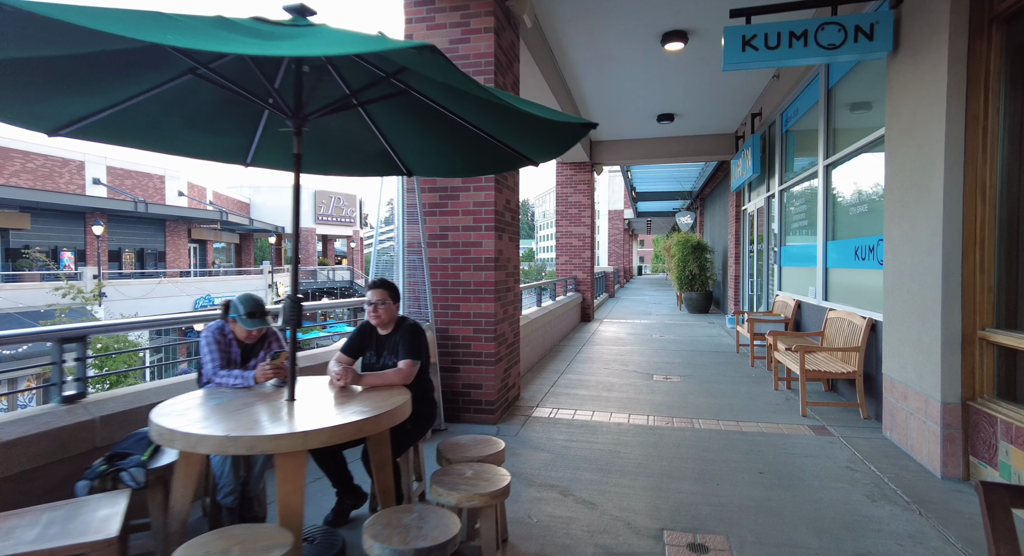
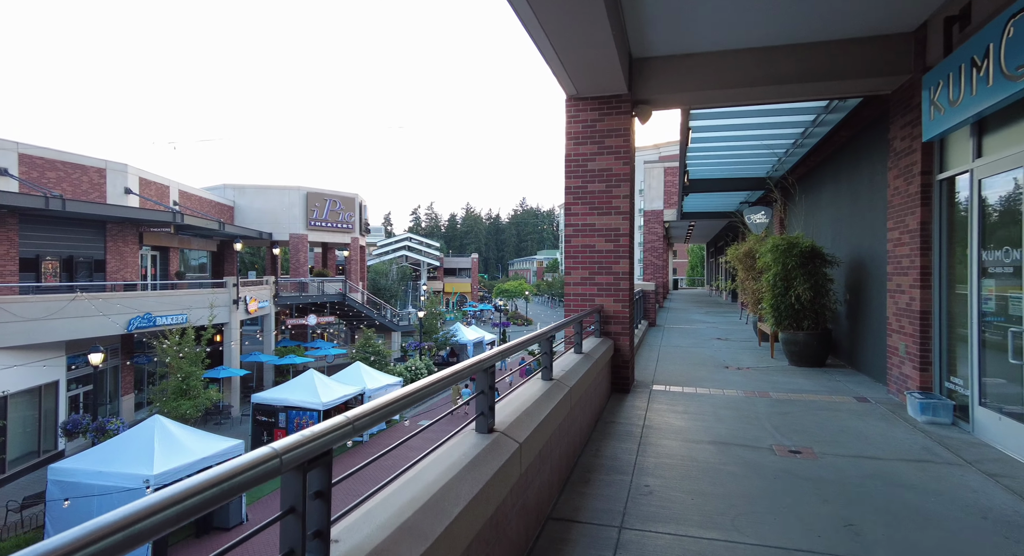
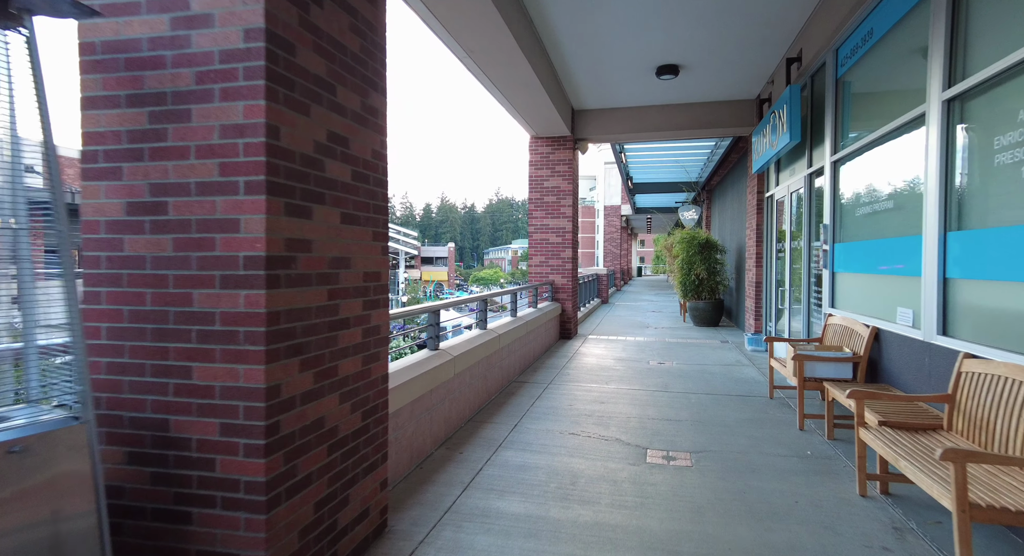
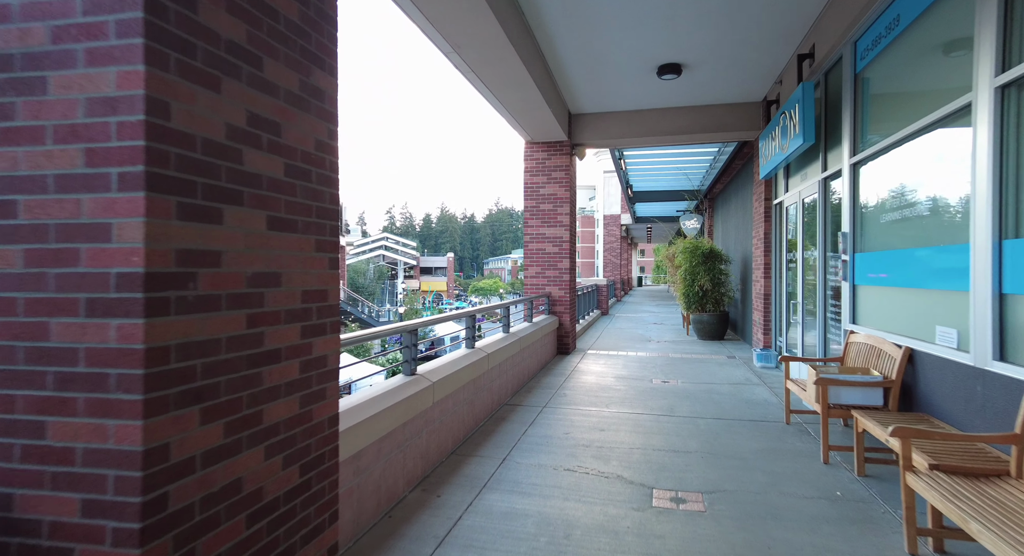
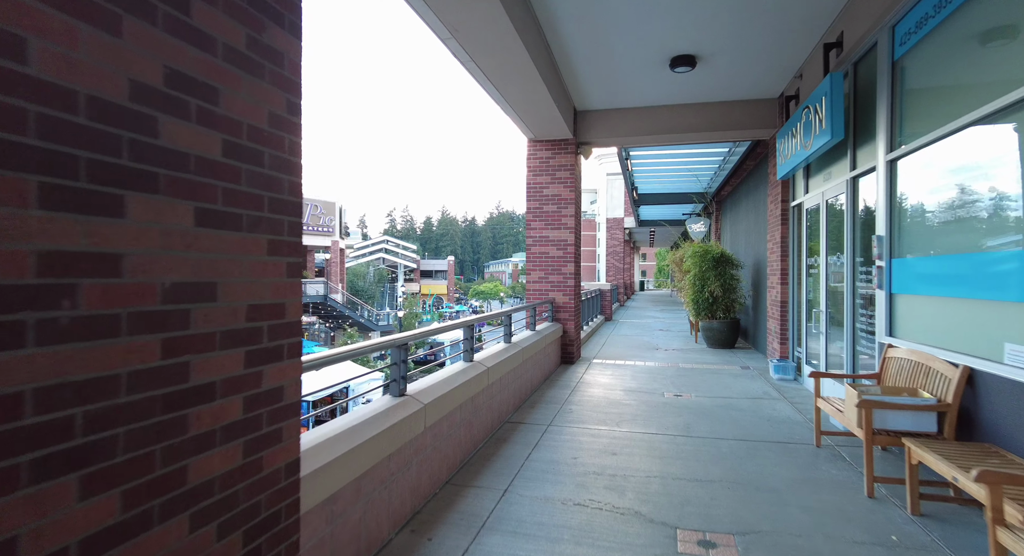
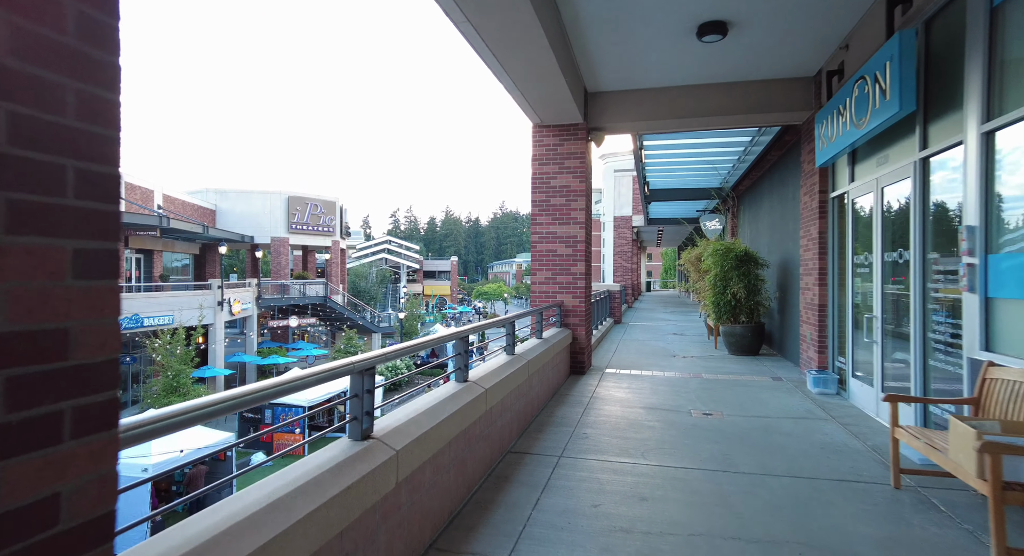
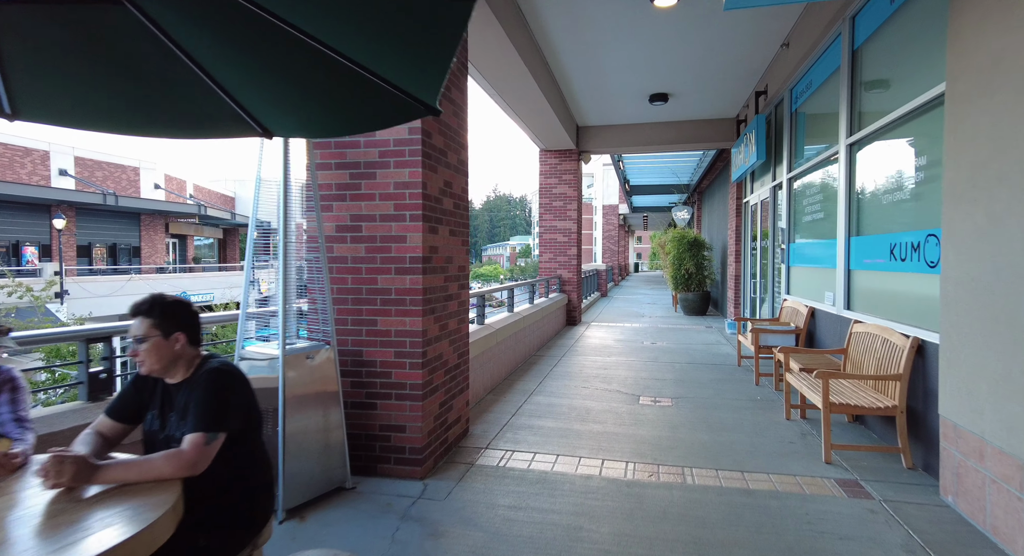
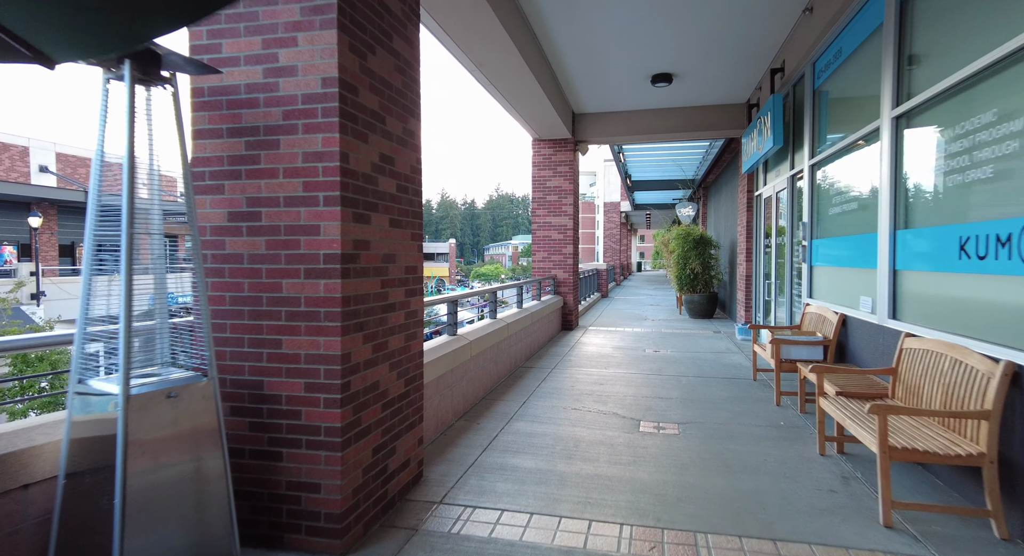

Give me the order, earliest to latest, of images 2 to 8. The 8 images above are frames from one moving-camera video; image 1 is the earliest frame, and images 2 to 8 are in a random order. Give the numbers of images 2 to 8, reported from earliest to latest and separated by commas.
7, 8, 3, 4, 5, 6, 2
